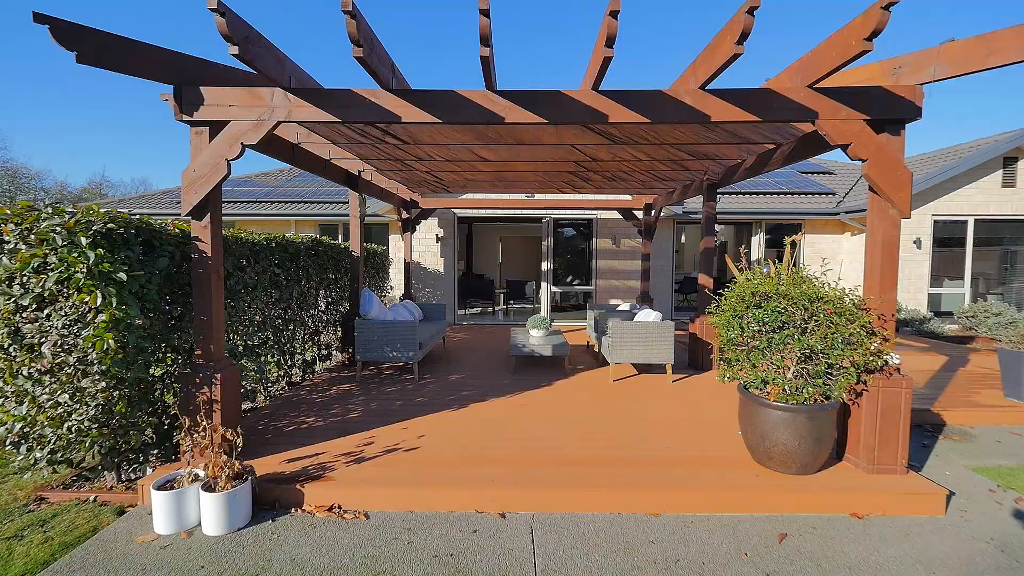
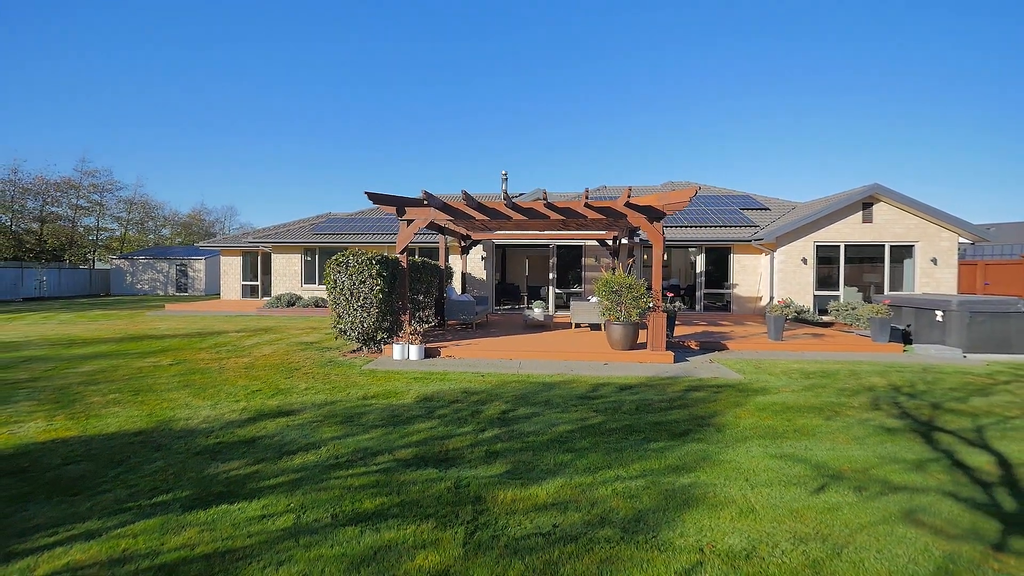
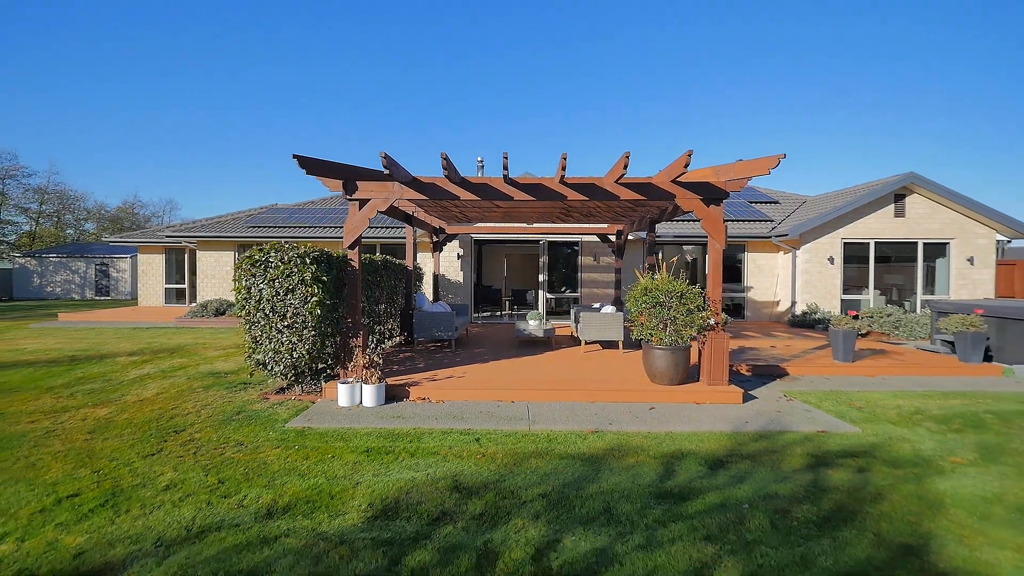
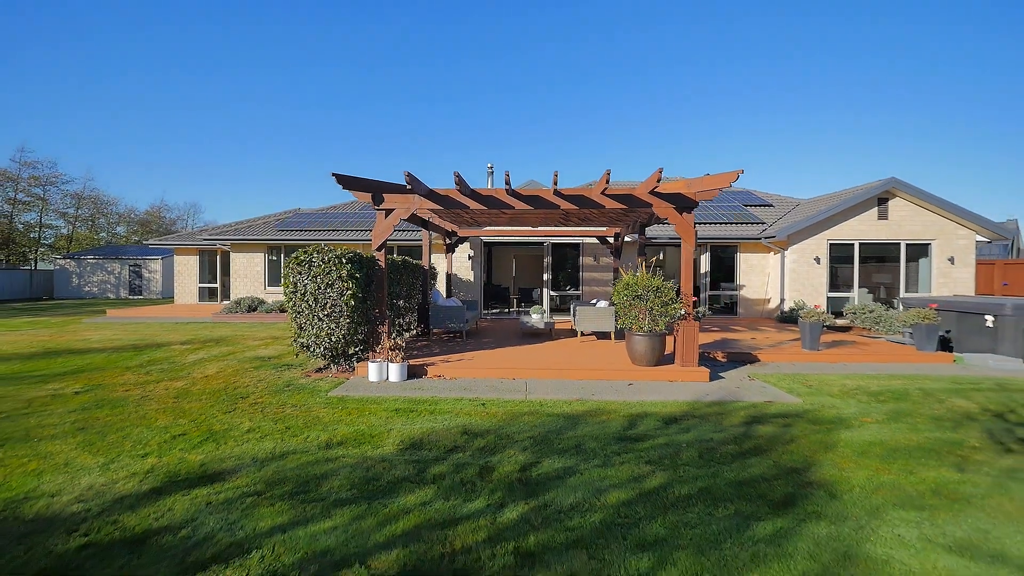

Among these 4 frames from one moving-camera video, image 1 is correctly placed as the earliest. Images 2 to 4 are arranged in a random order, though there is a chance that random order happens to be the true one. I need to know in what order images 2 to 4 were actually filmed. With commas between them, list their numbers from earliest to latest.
3, 4, 2
